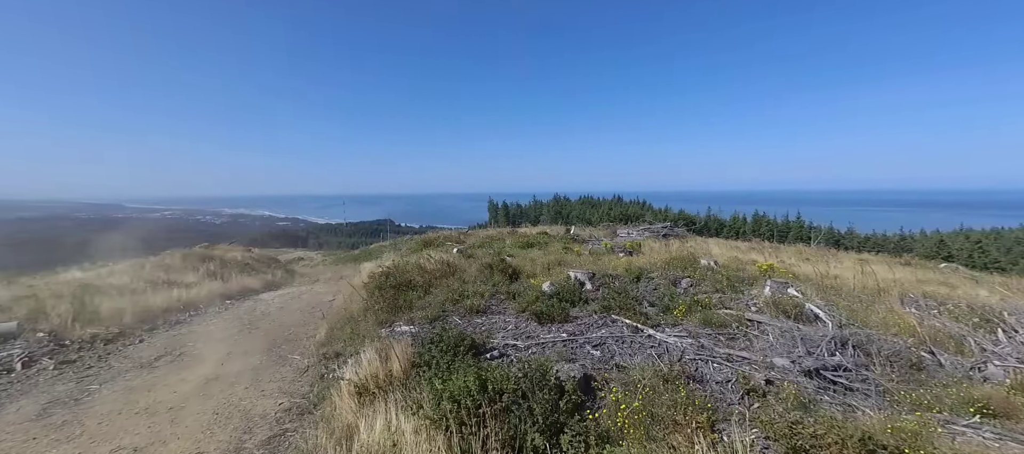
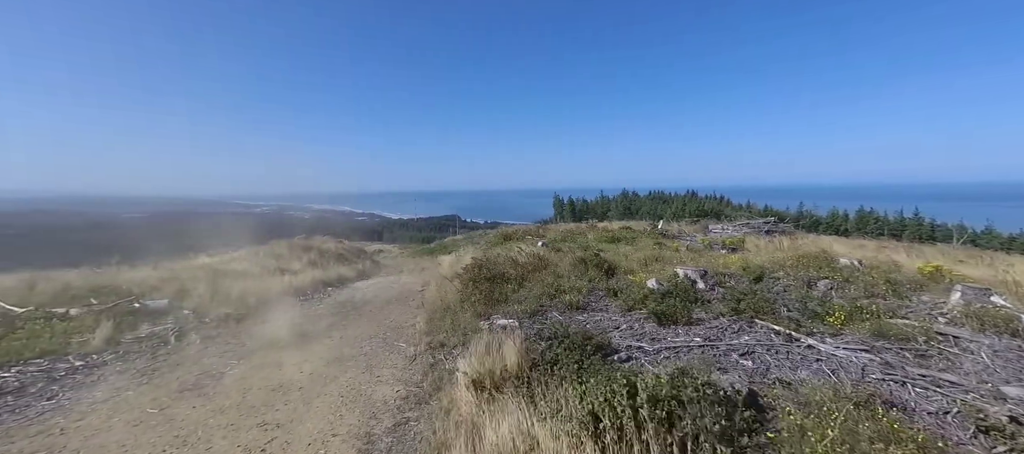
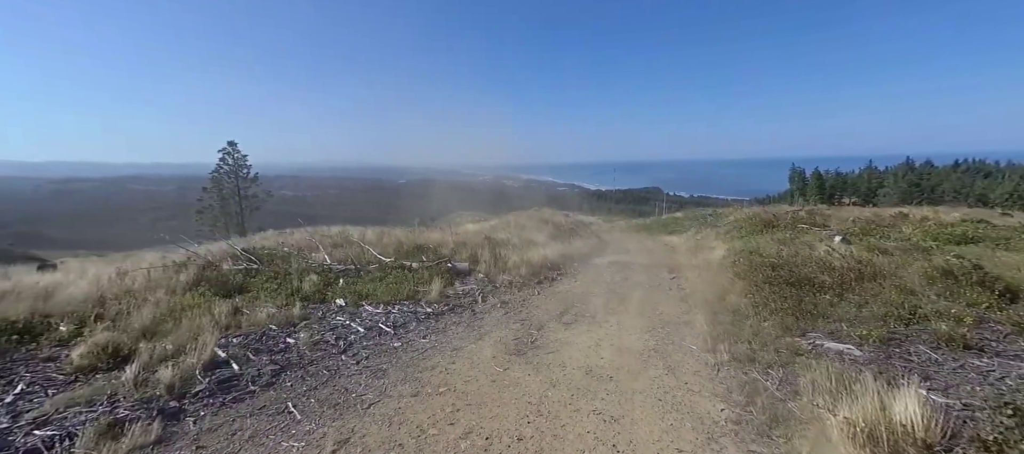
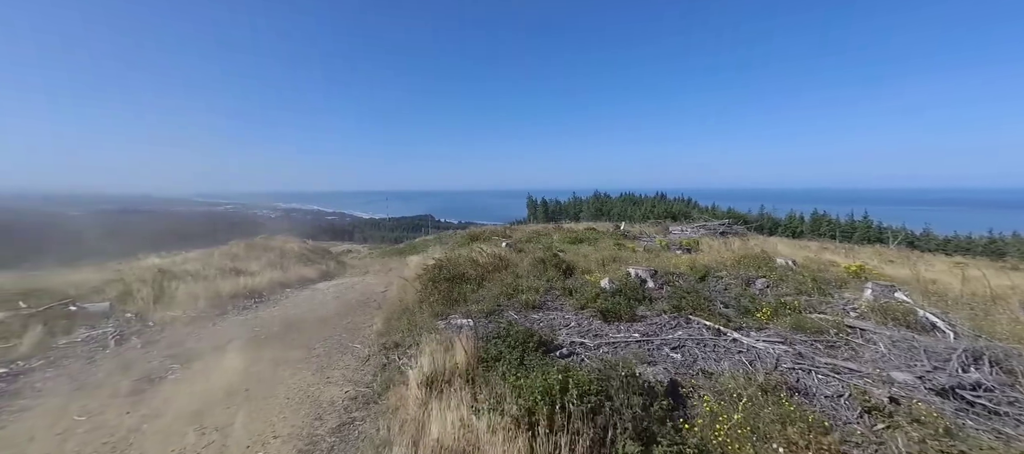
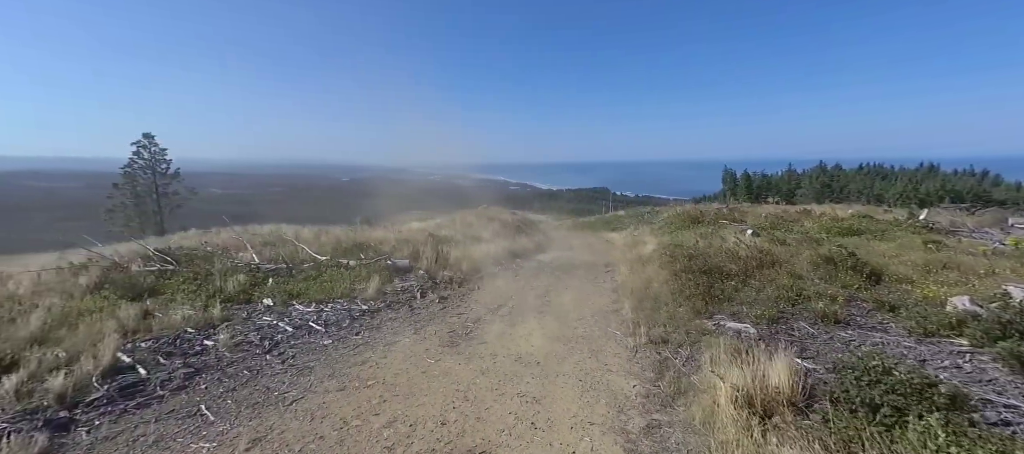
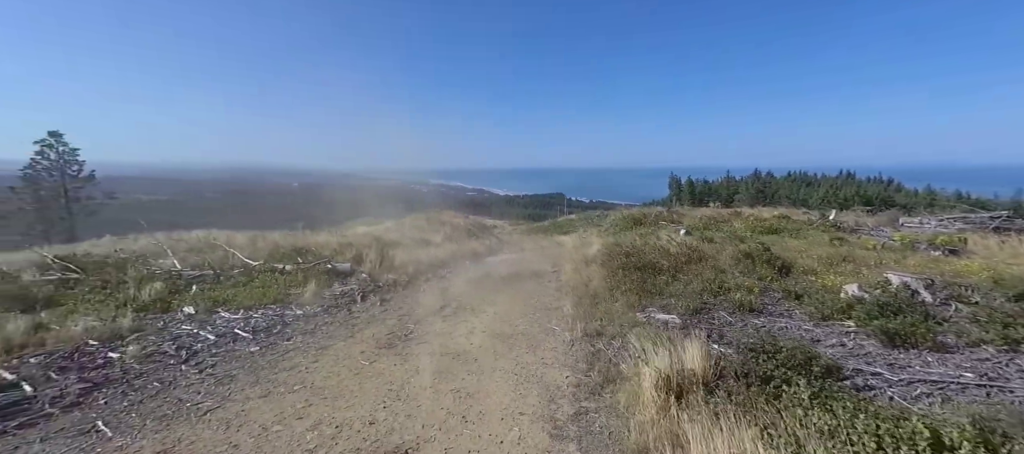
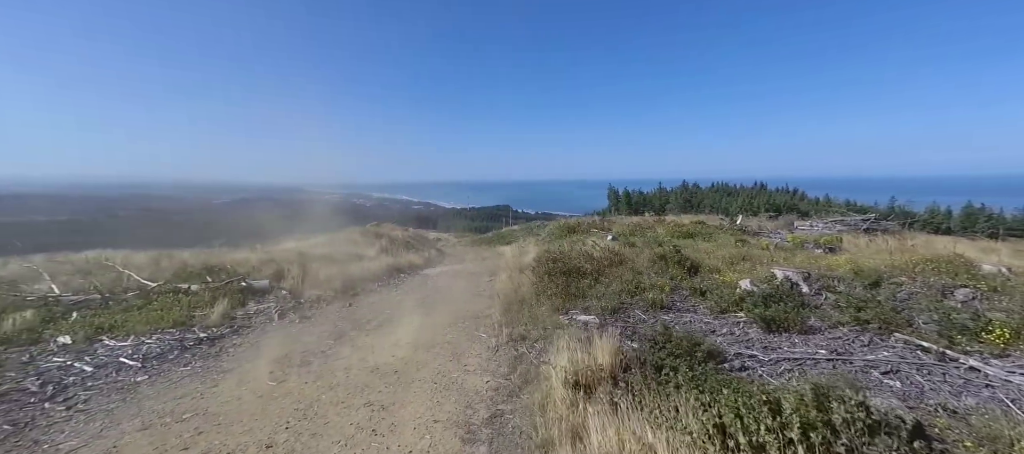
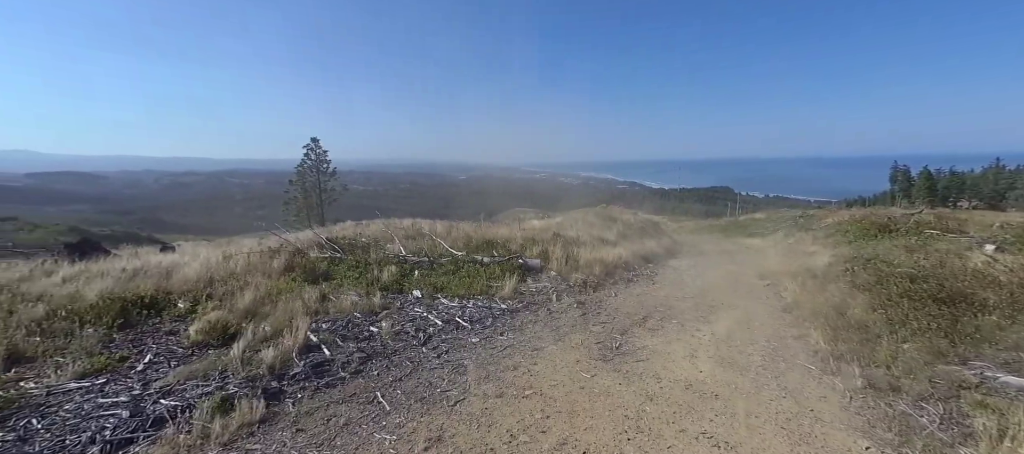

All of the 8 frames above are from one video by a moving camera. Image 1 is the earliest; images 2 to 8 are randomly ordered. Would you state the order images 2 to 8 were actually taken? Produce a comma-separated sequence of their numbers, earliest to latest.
4, 2, 7, 6, 5, 3, 8
